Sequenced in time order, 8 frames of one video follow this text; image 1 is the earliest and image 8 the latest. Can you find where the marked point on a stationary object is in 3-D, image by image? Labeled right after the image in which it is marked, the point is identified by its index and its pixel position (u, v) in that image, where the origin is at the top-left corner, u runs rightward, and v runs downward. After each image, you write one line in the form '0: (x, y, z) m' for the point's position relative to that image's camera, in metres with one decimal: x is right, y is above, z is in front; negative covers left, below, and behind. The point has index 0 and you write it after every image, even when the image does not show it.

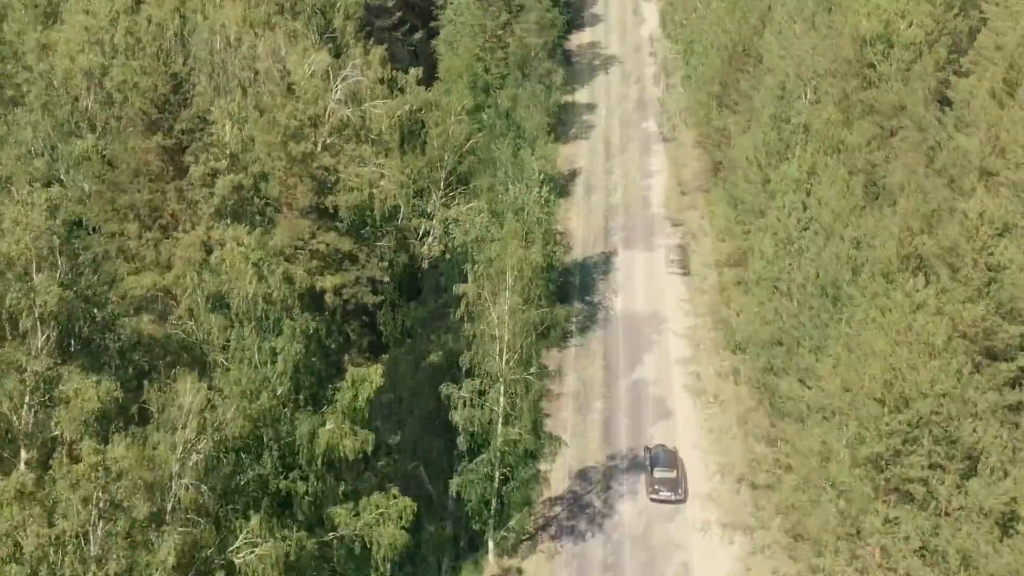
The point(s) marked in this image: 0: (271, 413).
0: (-3.1, -1.6, +19.4) m
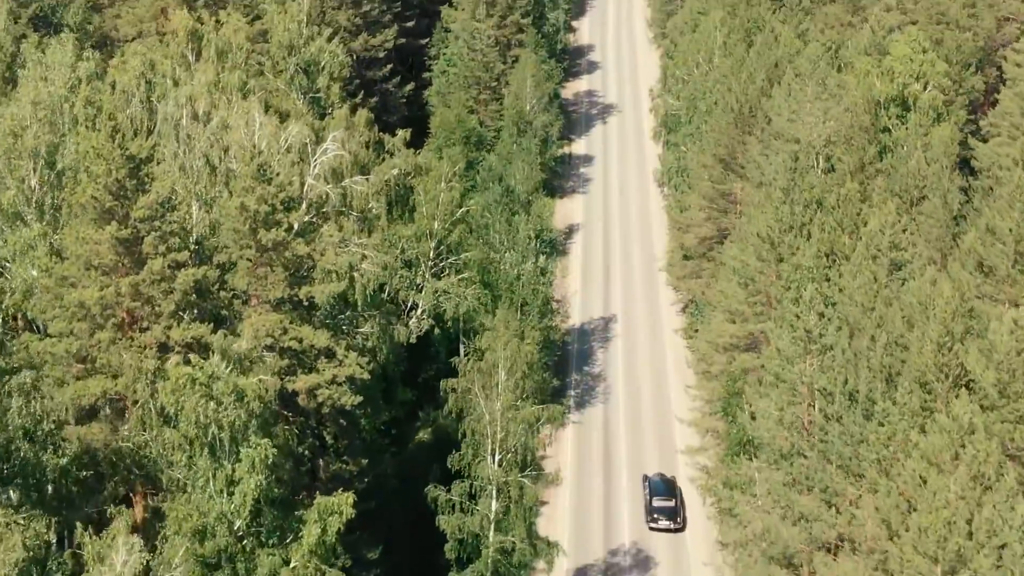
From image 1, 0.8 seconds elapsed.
0: (-3.2, -2.9, +17.0) m
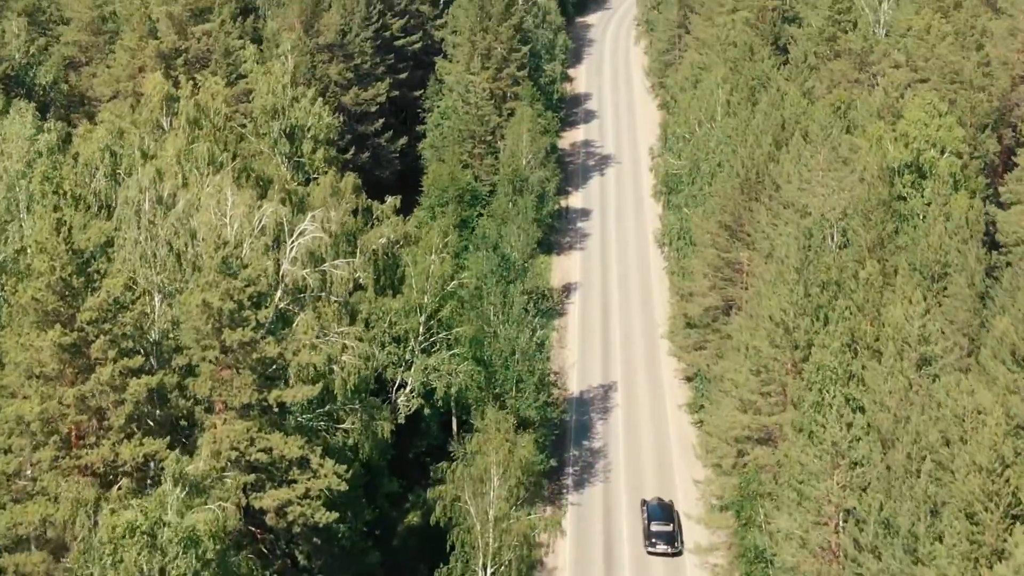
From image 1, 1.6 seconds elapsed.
0: (-3.3, -4.2, +14.7) m
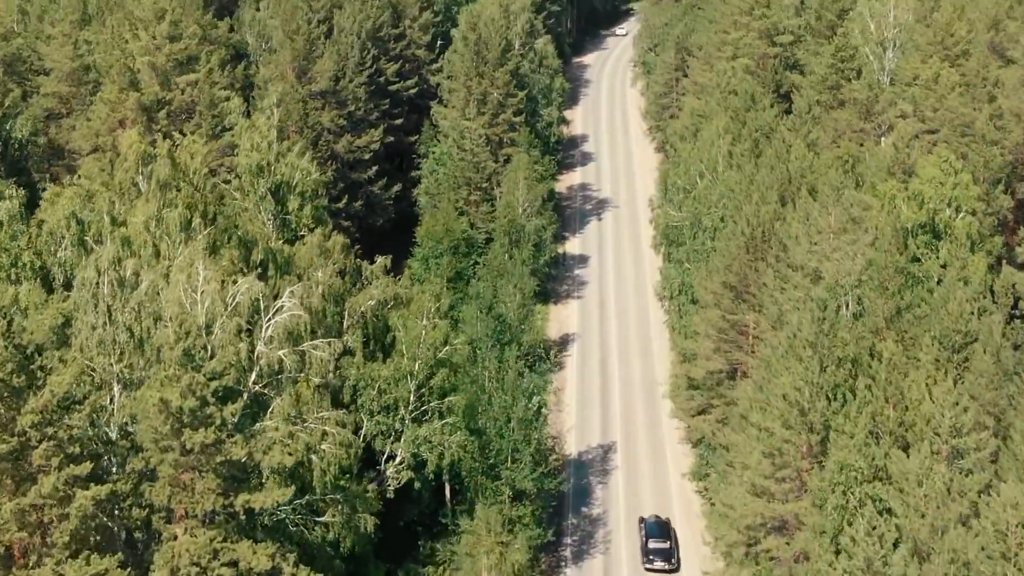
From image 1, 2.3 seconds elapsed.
0: (-3.3, -5.1, +12.7) m
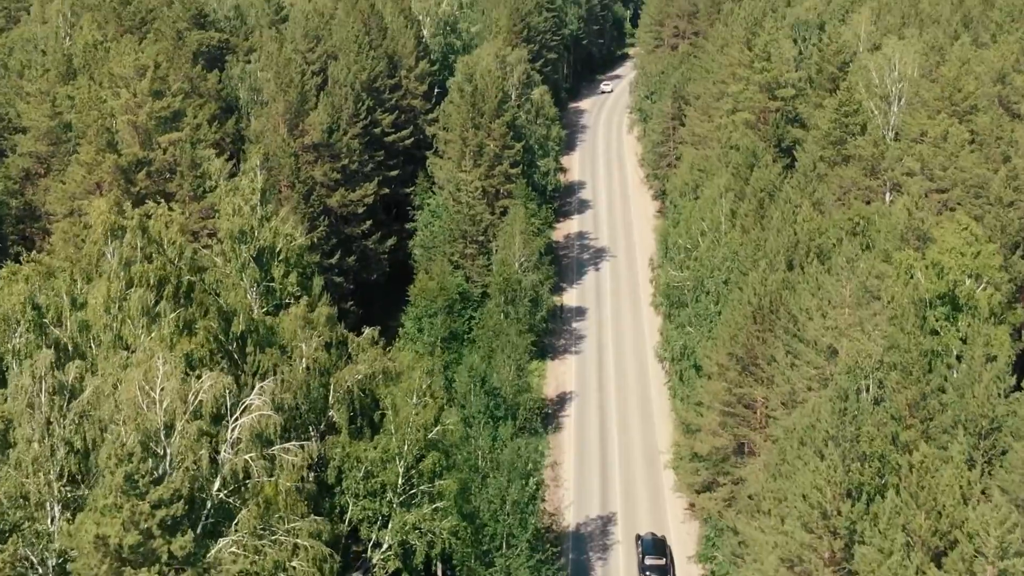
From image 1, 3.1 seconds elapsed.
0: (-3.4, -6.1, +10.5) m
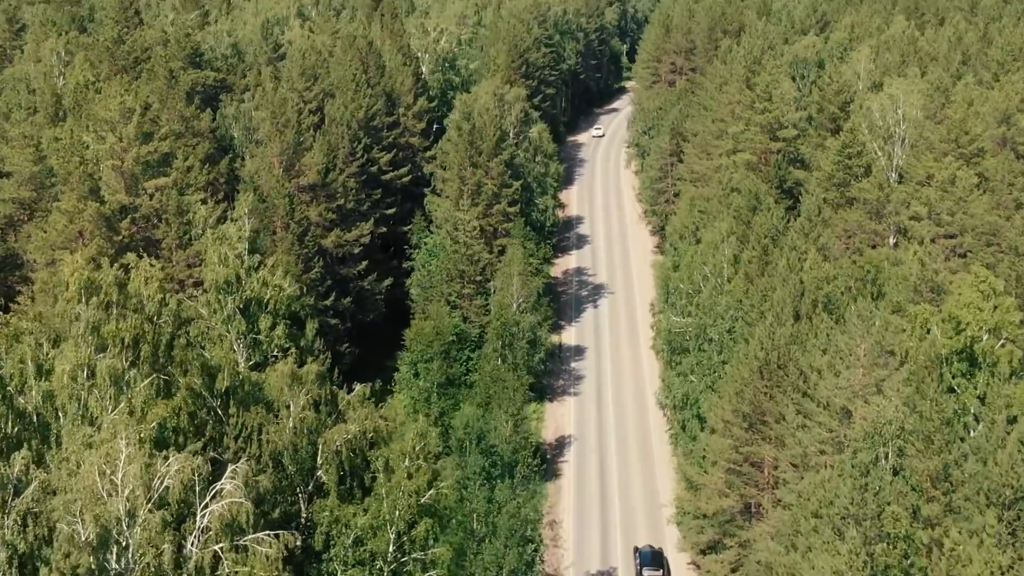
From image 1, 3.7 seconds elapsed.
0: (-3.4, -6.7, +8.7) m
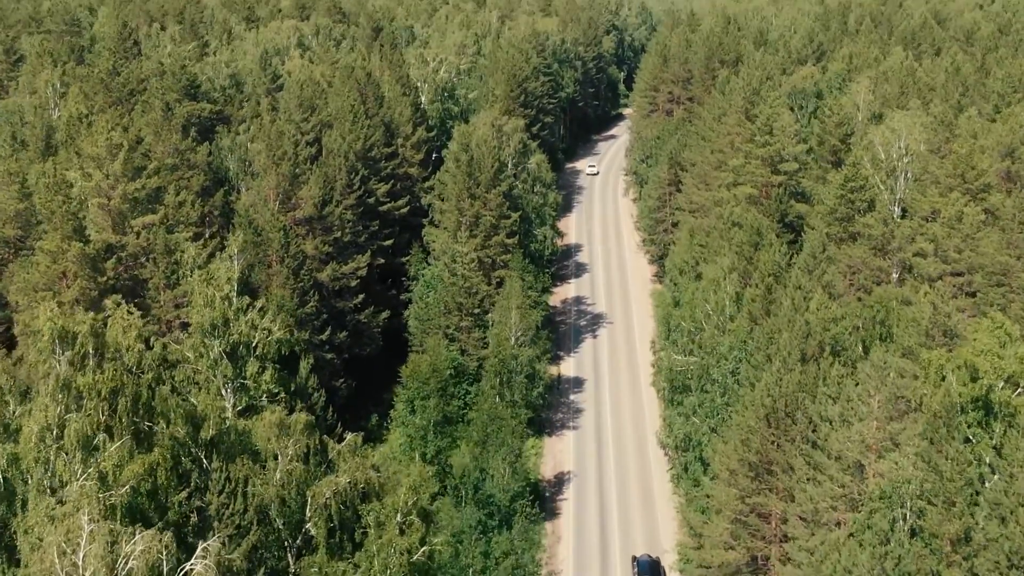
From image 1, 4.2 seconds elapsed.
0: (-3.5, -7.2, +7.3) m
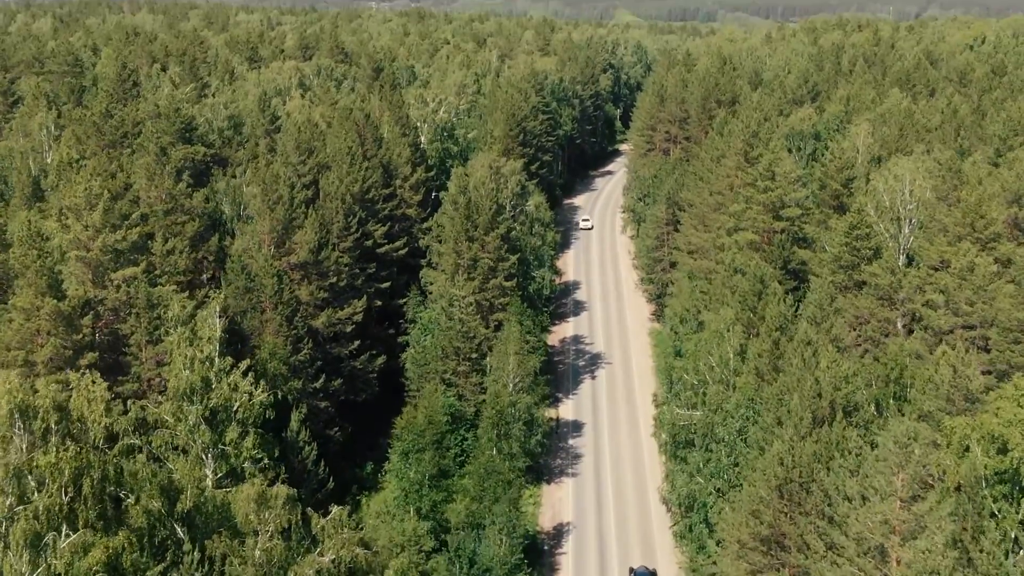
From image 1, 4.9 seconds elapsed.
0: (-3.5, -7.9, +5.2) m
